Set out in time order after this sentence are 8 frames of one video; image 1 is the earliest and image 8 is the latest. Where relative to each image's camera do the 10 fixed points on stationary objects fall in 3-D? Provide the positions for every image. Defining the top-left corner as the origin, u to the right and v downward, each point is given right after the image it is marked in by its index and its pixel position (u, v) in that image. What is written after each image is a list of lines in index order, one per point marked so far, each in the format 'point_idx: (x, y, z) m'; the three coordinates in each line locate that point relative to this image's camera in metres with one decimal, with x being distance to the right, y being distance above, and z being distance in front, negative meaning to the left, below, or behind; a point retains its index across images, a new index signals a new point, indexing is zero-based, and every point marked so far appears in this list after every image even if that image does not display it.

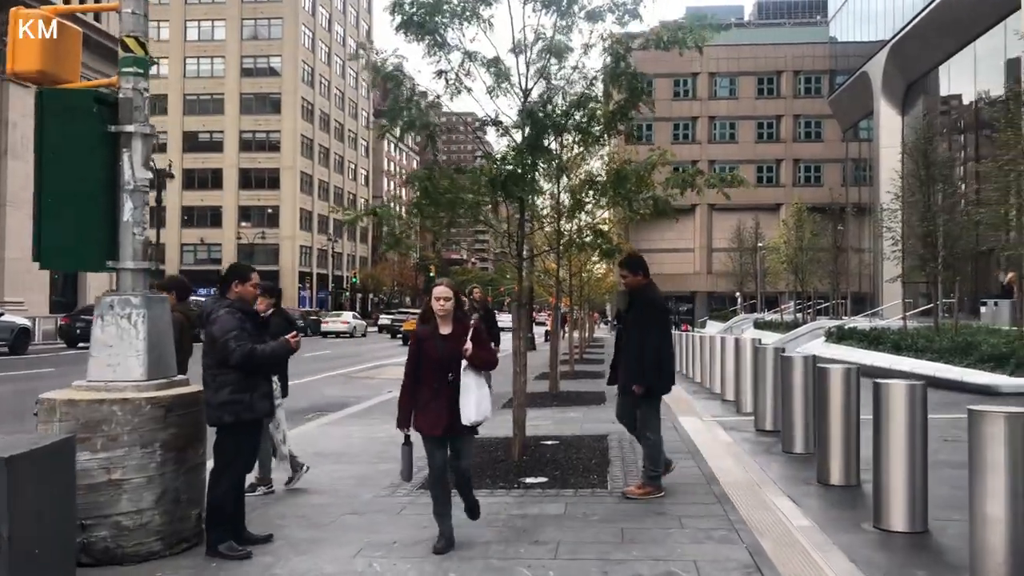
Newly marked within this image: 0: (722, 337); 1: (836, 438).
0: (+3.3, -0.8, +13.7) m
1: (+2.6, -1.2, +6.9) m
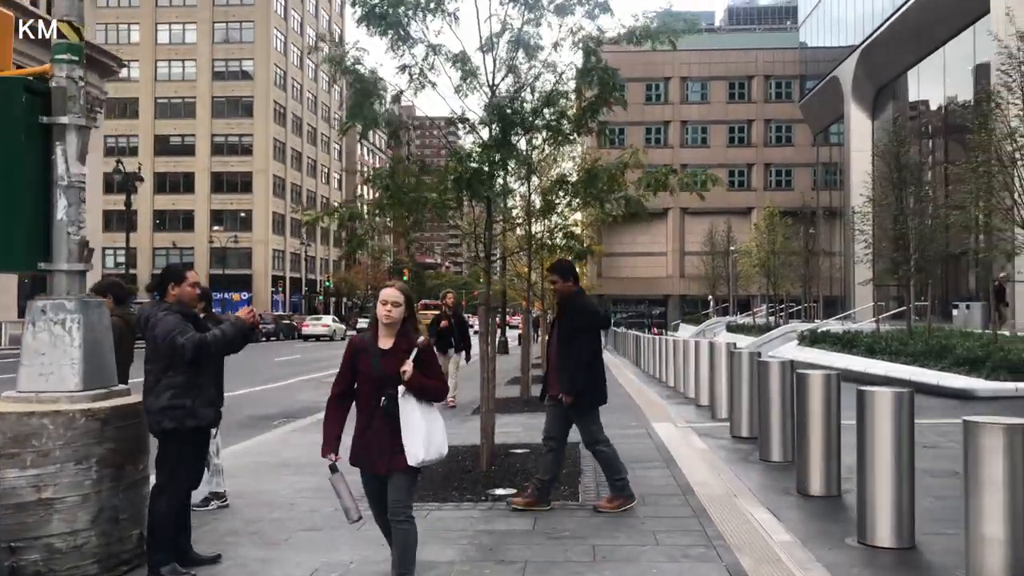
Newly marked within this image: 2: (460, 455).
0: (+2.8, -0.8, +13.5) m
1: (+2.3, -1.2, +6.7) m
2: (-0.5, -1.6, +8.5) m
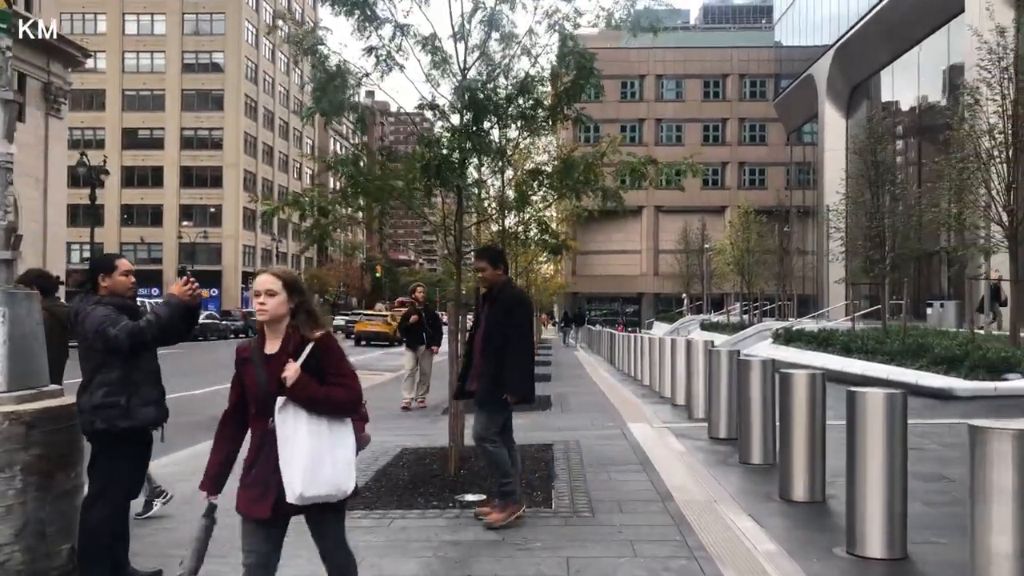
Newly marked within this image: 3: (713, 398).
0: (+2.4, -0.8, +13.2) m
1: (+2.1, -1.2, +6.3) m
2: (-0.8, -1.6, +8.1) m
3: (+2.1, -1.2, +9.3) m
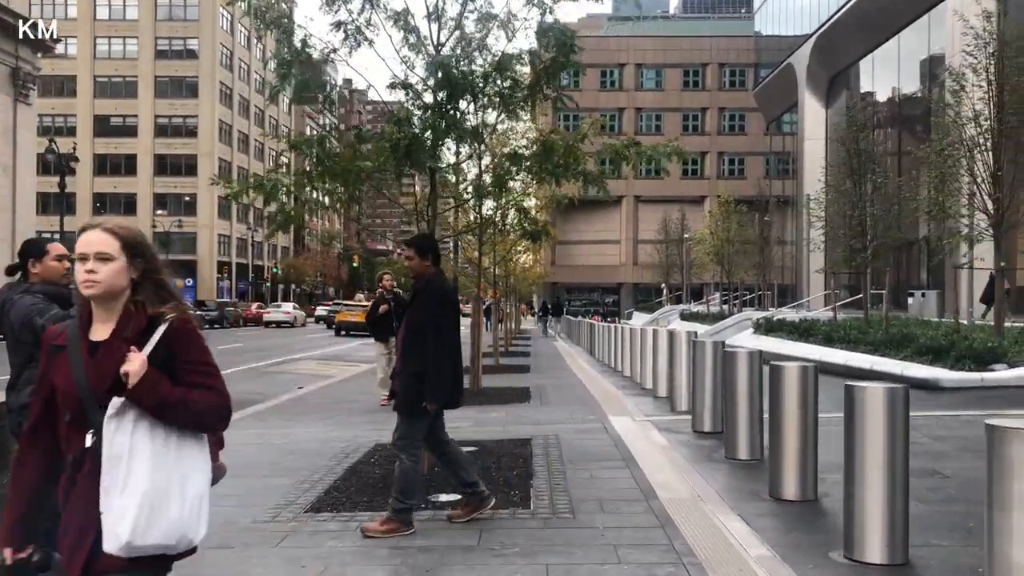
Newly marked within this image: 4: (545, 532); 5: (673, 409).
0: (+2.1, -0.6, +12.9) m
1: (+1.9, -1.1, +6.0) m
2: (-1.0, -1.5, +7.7) m
3: (+1.9, -1.0, +9.0) m
4: (+0.2, -1.5, +5.3) m
5: (+2.0, -1.5, +10.7) m
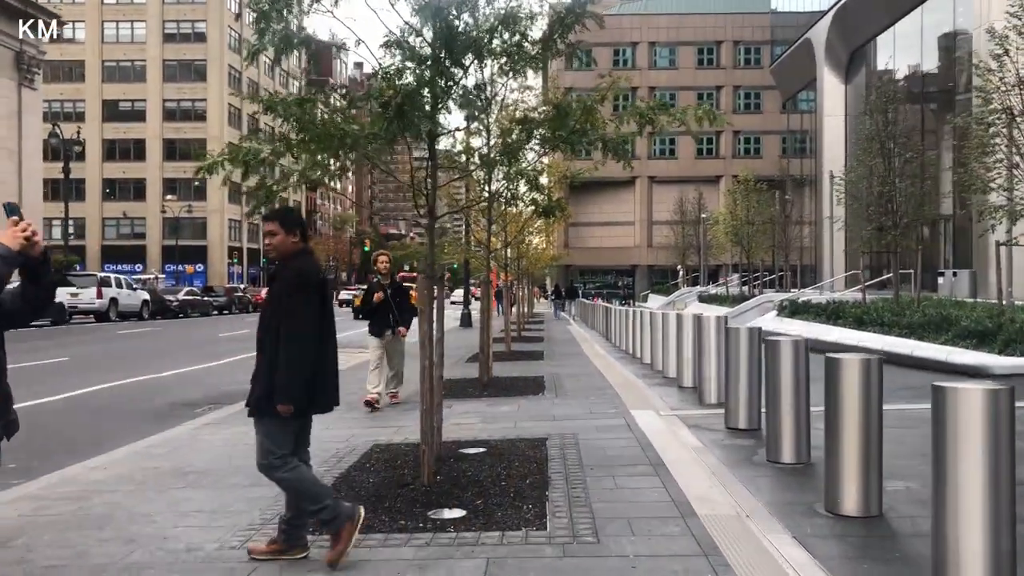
0: (+2.2, -0.3, +12.0) m
1: (+2.0, -1.0, +5.1) m
2: (-0.9, -1.3, +6.9) m
3: (+2.0, -0.9, +8.1) m
4: (+0.3, -1.4, +4.5) m
5: (+2.1, -1.3, +9.8) m
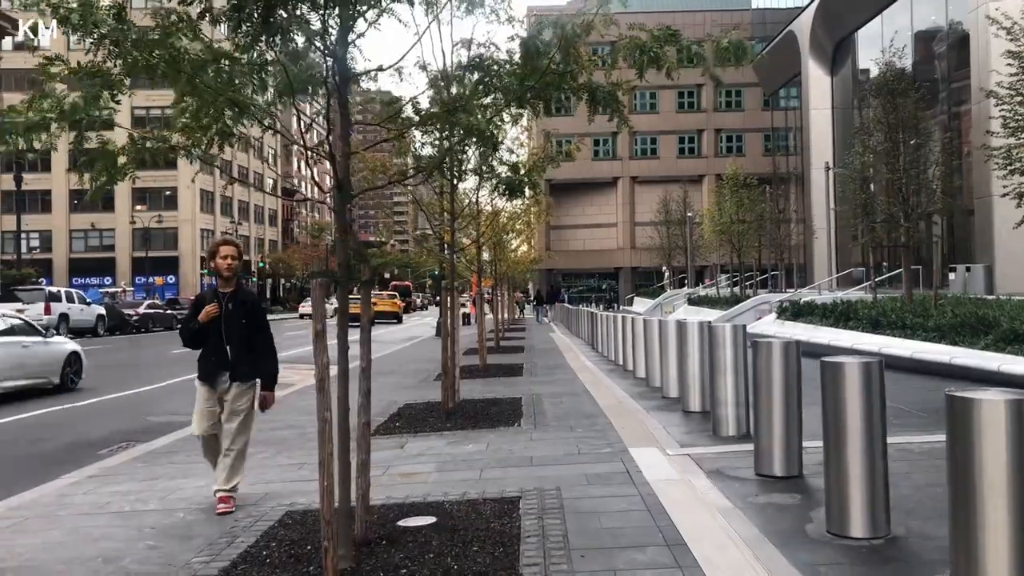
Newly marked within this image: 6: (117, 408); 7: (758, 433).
0: (+1.9, -0.4, +10.0) m
1: (+1.8, -1.0, +3.2) m
2: (-1.1, -1.4, +4.9) m
3: (+1.7, -0.9, +6.1) m
4: (+0.1, -1.4, +2.5) m
5: (+1.8, -1.3, +7.9) m
6: (-6.2, -1.9, +13.8) m
7: (+1.7, -1.0, +6.2) m
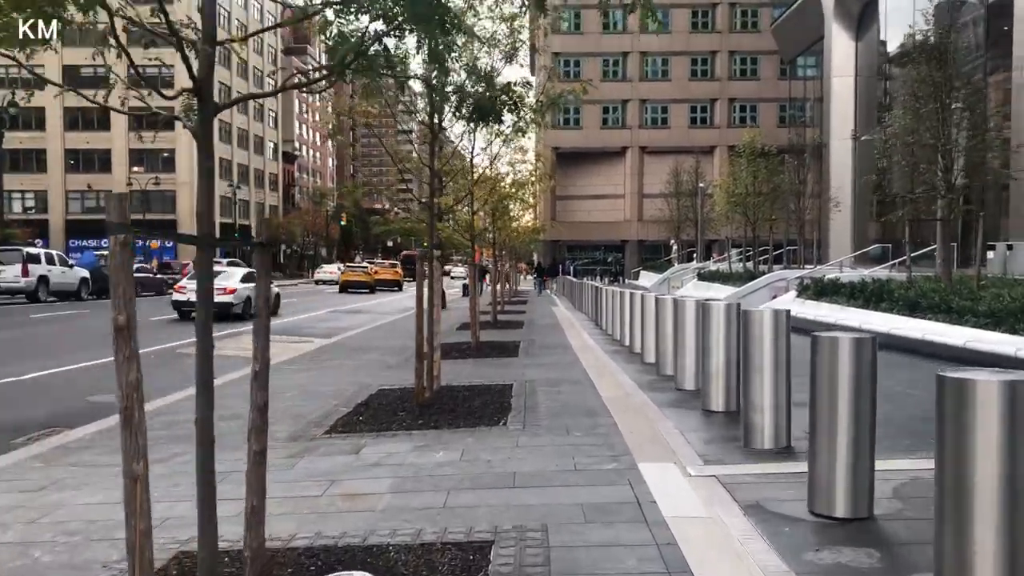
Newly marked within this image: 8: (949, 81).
0: (+1.8, -0.1, +8.4) m
1: (+1.6, -0.9, +1.6) m
2: (-1.3, -1.3, +3.3) m
3: (+1.6, -0.8, +4.5) m
4: (-0.1, -1.4, +0.9) m
5: (+1.7, -1.1, +6.3) m
6: (-6.3, -1.3, +12.3) m
7: (+1.6, -0.9, +4.7) m
8: (+9.1, +4.3, +18.3) m
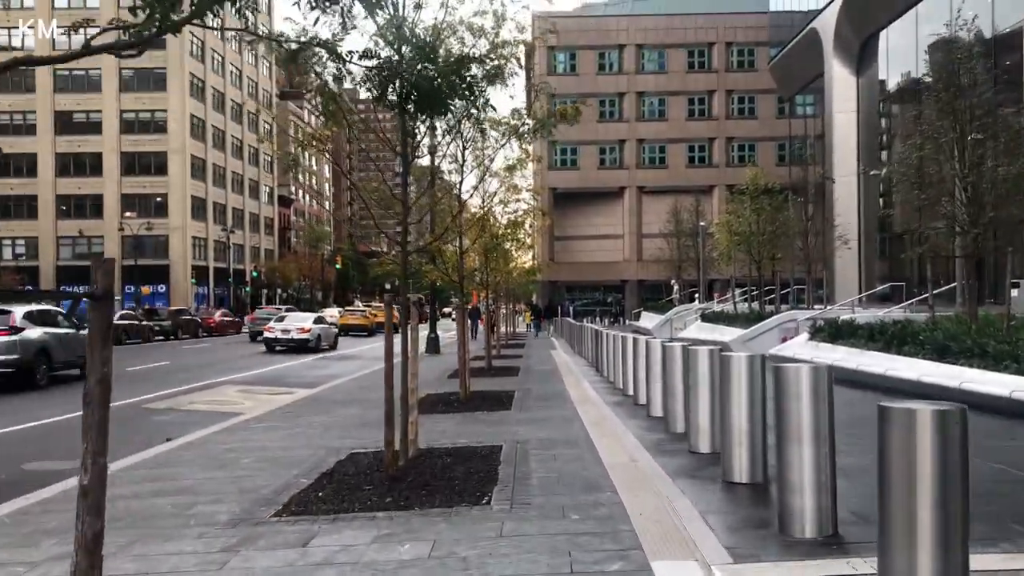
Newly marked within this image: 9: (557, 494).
0: (+1.7, -0.5, +7.3) m
1: (+1.5, -1.0, +0.4) m
2: (-1.4, -1.4, +2.1) m
3: (+1.5, -1.0, +3.4) m
4: (-0.2, -1.4, -0.2) m
5: (+1.6, -1.4, +5.1) m
6: (-6.4, -2.0, +11.1) m
7: (+1.5, -1.1, +3.5) m
8: (+8.9, +3.5, +17.3) m
9: (+0.3, -1.5, +6.4) m
